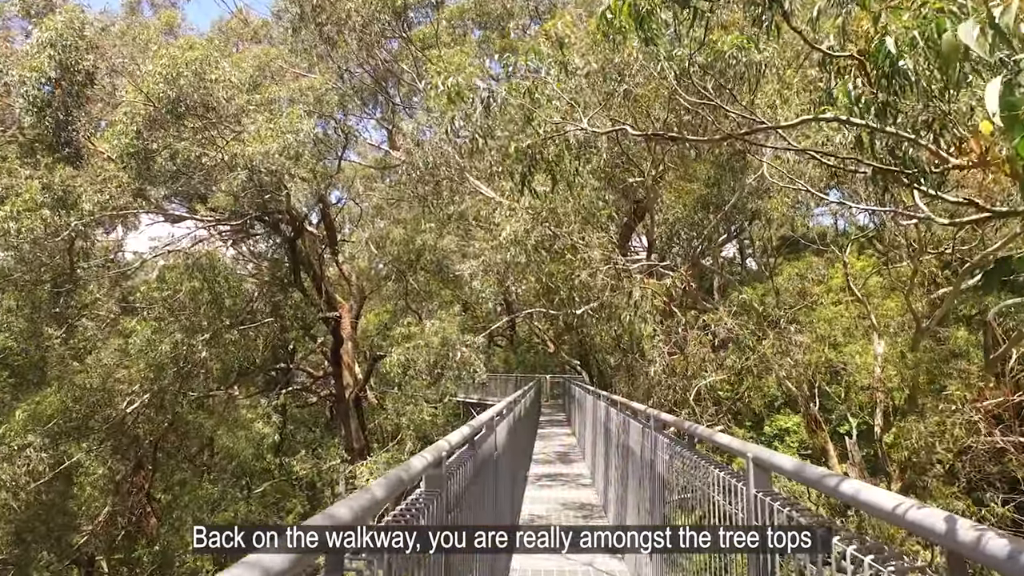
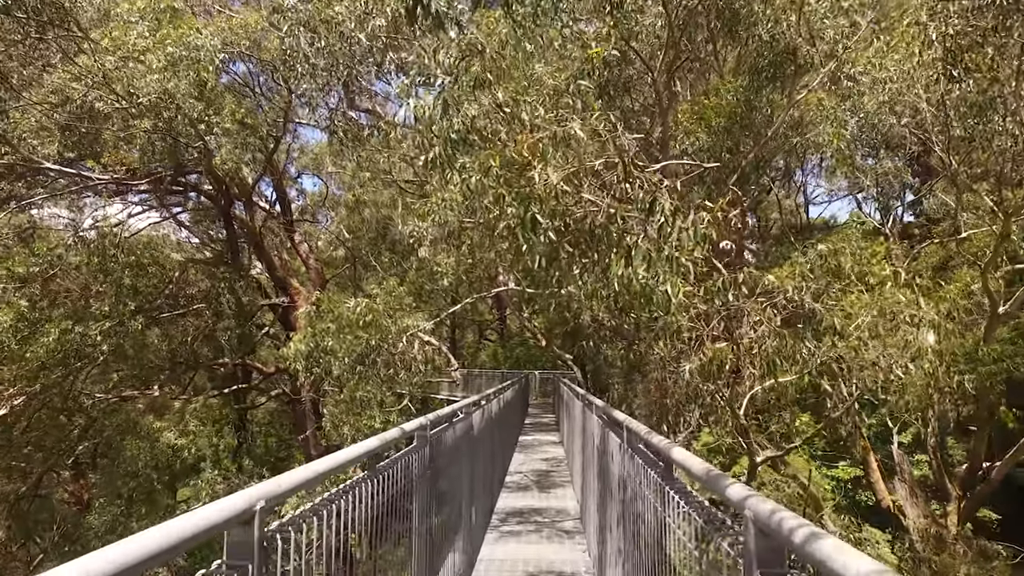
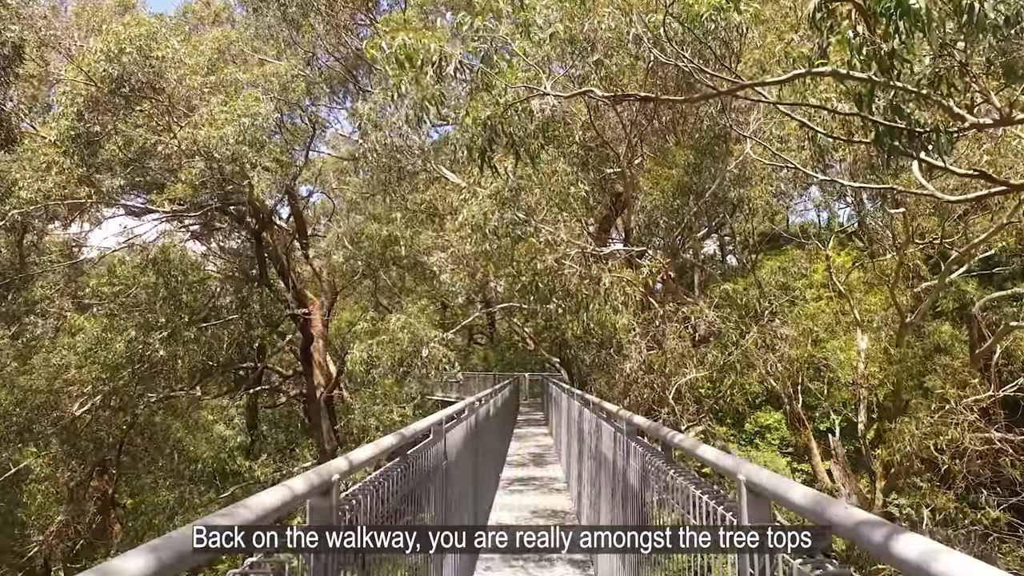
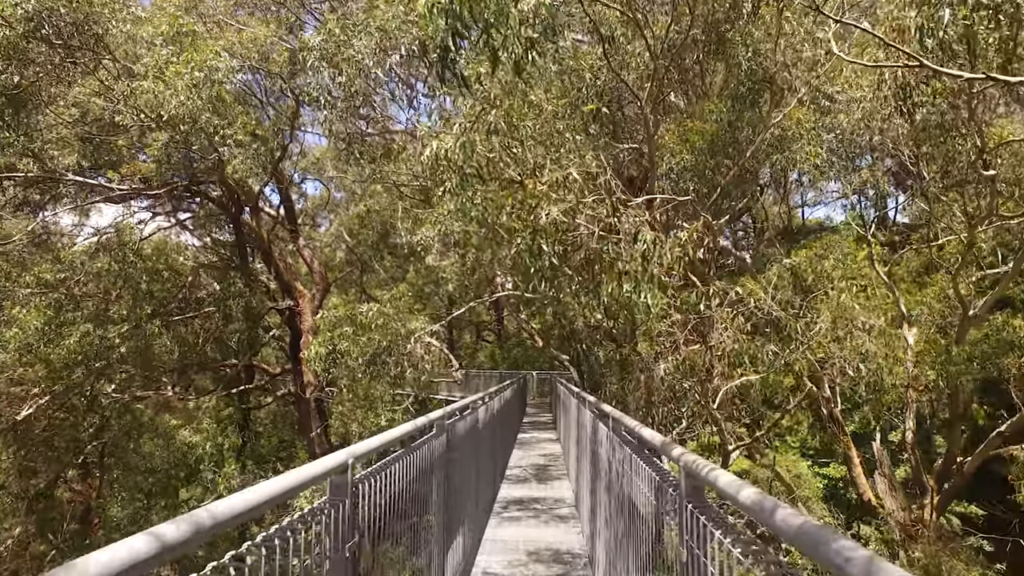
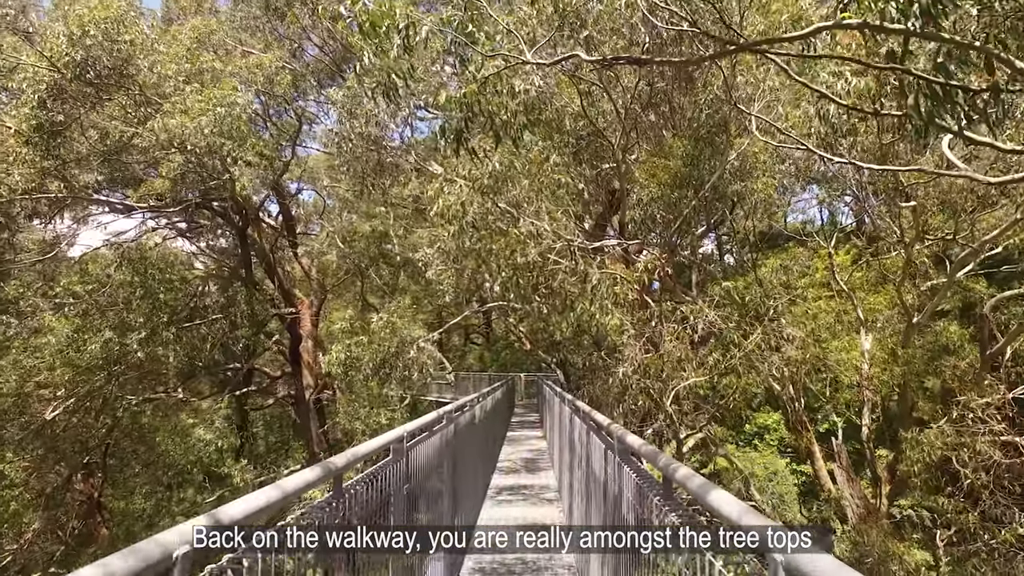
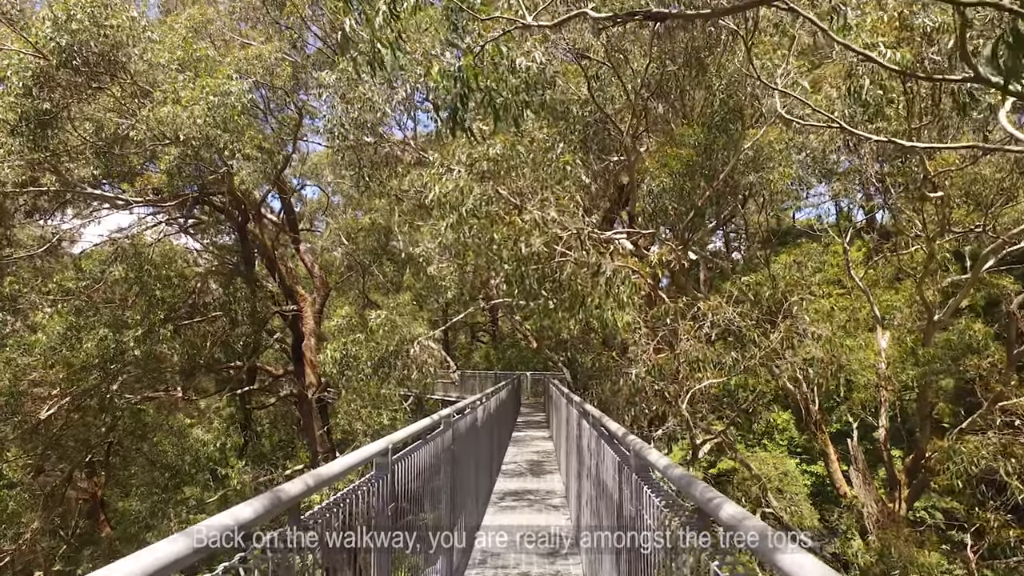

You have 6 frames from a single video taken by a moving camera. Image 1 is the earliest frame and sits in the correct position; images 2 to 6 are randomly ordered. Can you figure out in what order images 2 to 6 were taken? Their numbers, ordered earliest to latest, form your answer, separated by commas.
3, 5, 6, 4, 2
